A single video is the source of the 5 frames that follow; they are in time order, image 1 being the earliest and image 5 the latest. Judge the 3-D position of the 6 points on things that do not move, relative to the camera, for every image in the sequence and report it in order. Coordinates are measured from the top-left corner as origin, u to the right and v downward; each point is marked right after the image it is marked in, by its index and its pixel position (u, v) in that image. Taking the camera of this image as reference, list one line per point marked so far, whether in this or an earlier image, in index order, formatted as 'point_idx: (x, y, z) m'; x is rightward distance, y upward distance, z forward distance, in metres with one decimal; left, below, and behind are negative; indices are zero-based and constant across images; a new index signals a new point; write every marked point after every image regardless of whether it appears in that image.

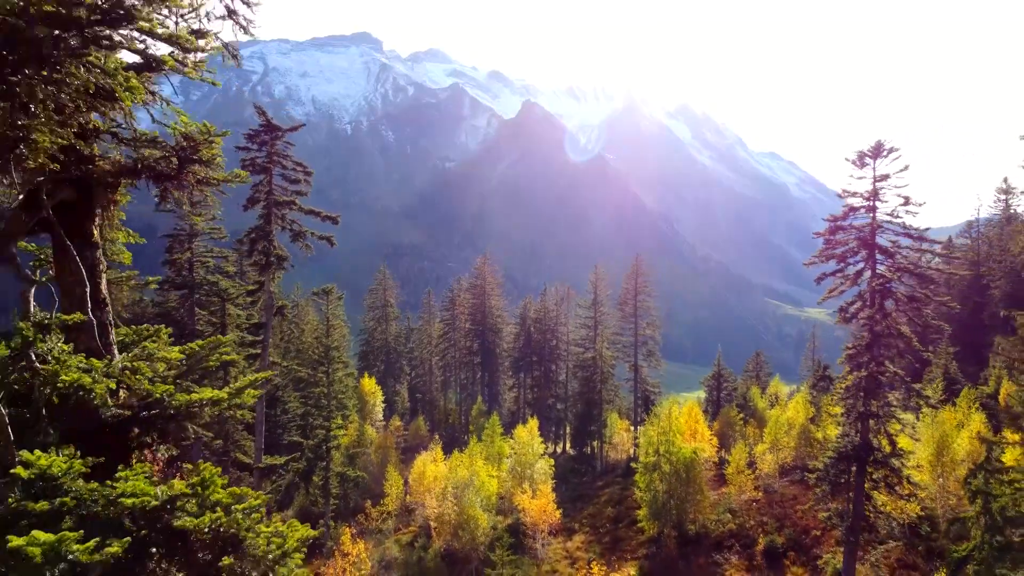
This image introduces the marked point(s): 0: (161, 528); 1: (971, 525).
0: (-1.6, -1.0, +2.3) m
1: (+16.8, -8.7, +18.8) m
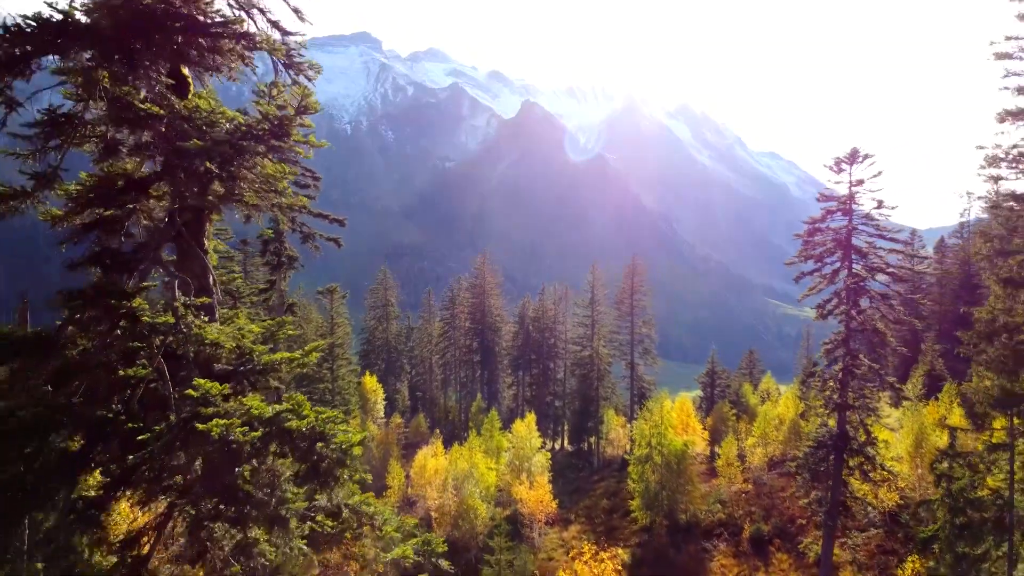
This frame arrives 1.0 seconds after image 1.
0: (-1.7, -1.0, +3.6) m
1: (+16.7, -8.7, +20.1) m
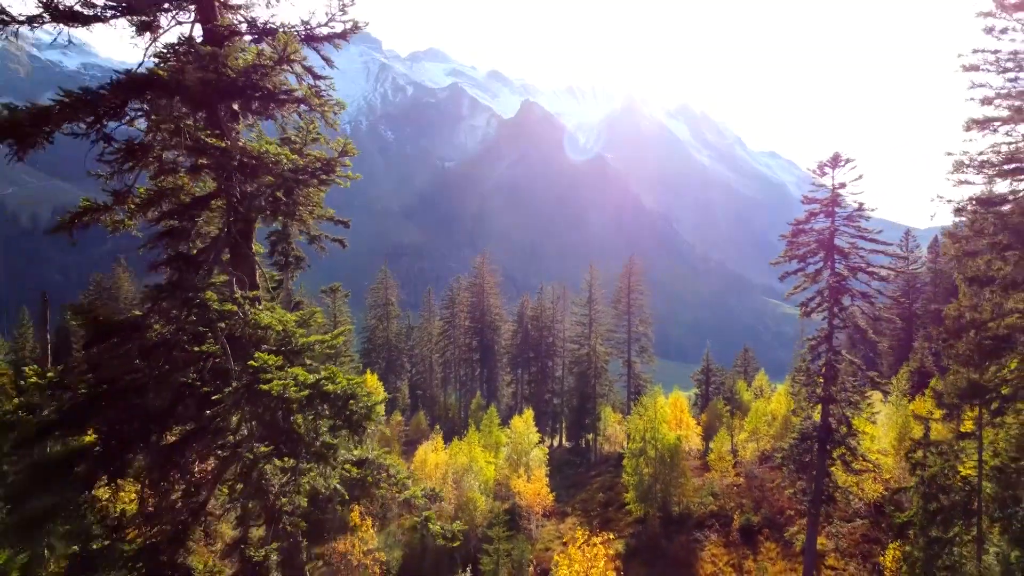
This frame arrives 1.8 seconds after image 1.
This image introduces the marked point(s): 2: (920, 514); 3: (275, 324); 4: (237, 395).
0: (-1.8, -0.9, +4.6) m
1: (+16.6, -8.6, +21.1) m
2: (+15.8, -8.7, +19.7) m
3: (-2.3, -0.4, +5.0) m
4: (-2.4, -0.9, +4.4) m
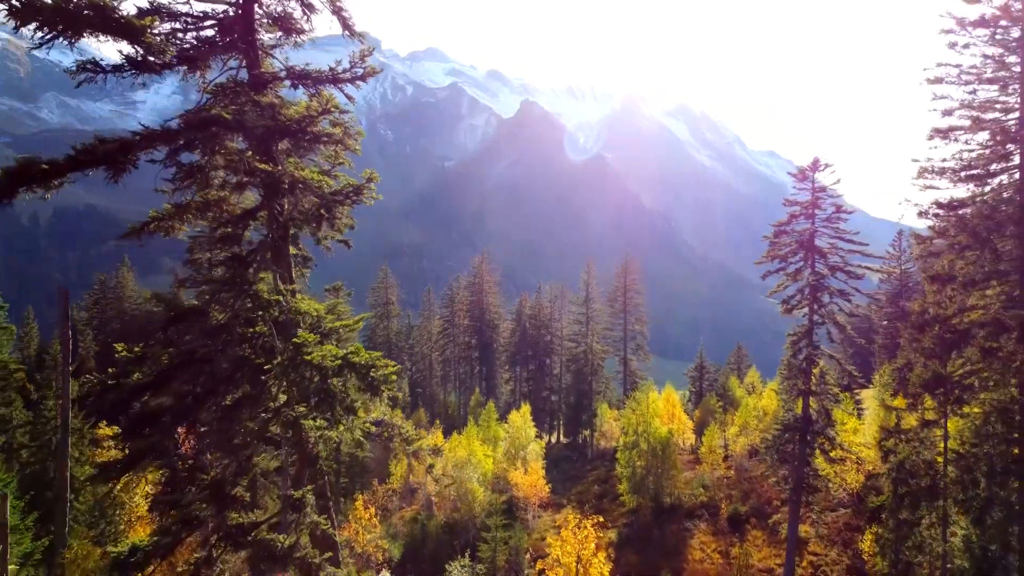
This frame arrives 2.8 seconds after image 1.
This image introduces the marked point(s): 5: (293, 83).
0: (-2.0, -0.9, +5.8) m
1: (+16.4, -8.5, +22.3) m
2: (+15.6, -8.6, +21.0) m
3: (-2.5, -0.3, +6.3) m
4: (-2.5, -0.9, +5.6) m
5: (-2.9, +2.7, +6.8) m
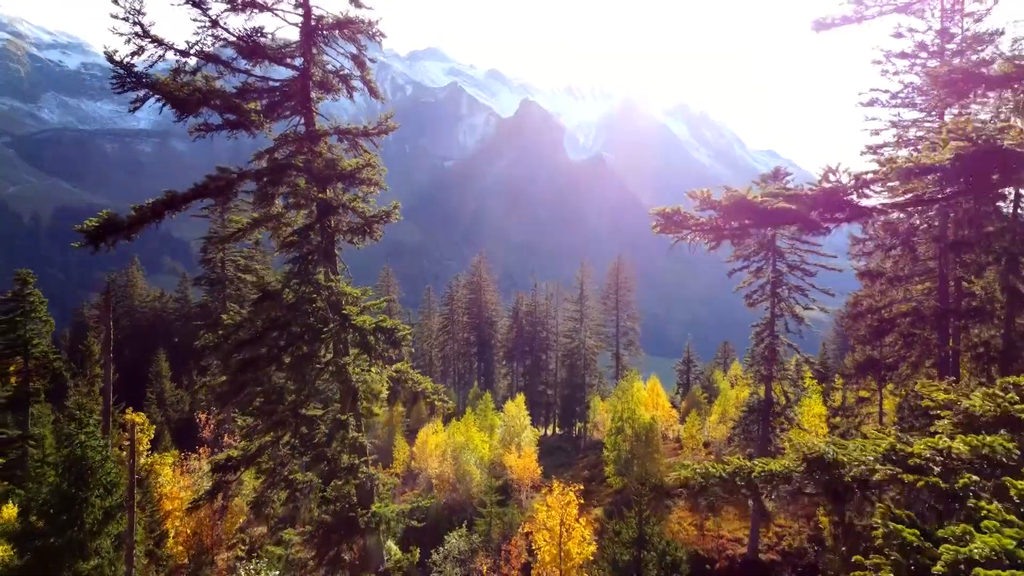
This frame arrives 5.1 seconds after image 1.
0: (-2.4, -0.7, +8.7) m
1: (+16.0, -8.3, +25.2) m
2: (+15.2, -8.4, +23.8) m
3: (-2.9, -0.1, +9.1) m
4: (-2.9, -0.7, +8.5) m
5: (-3.3, +2.9, +9.6) m
